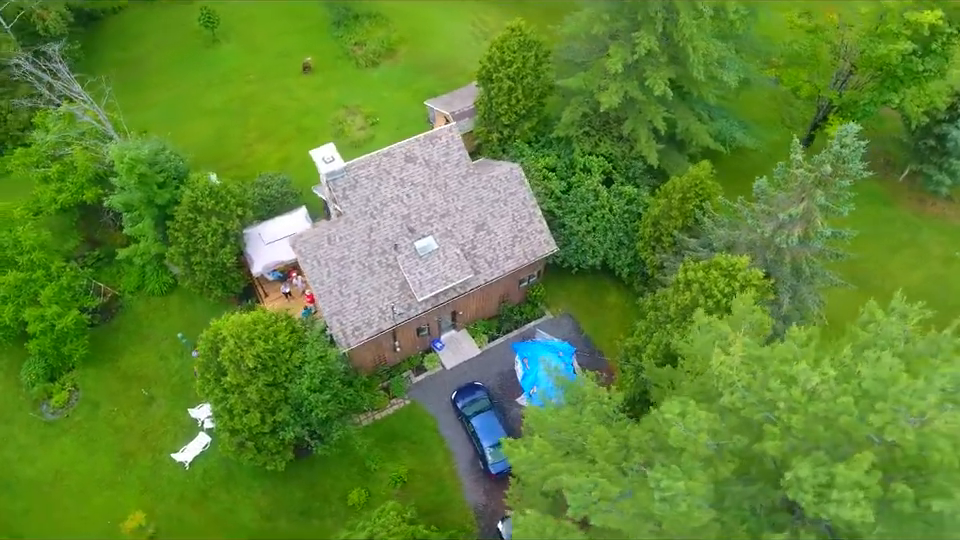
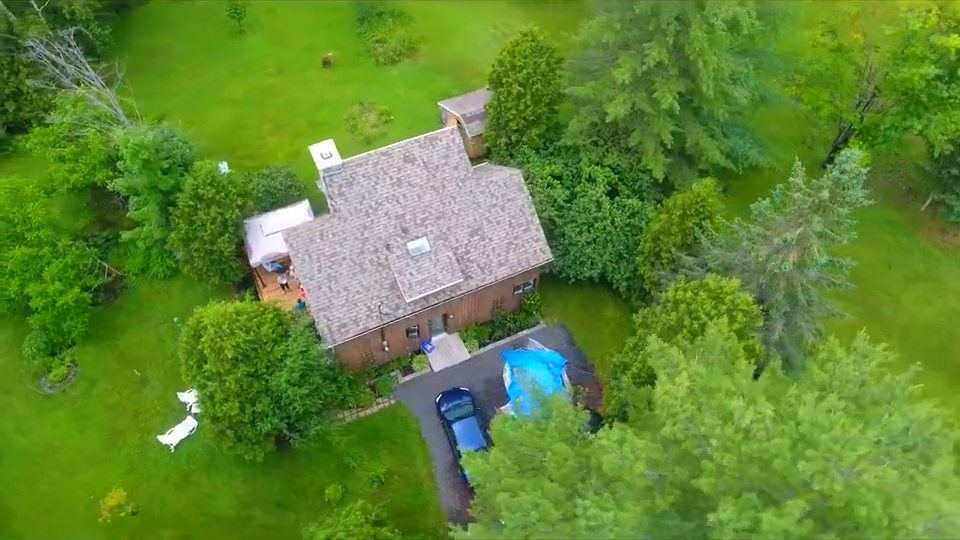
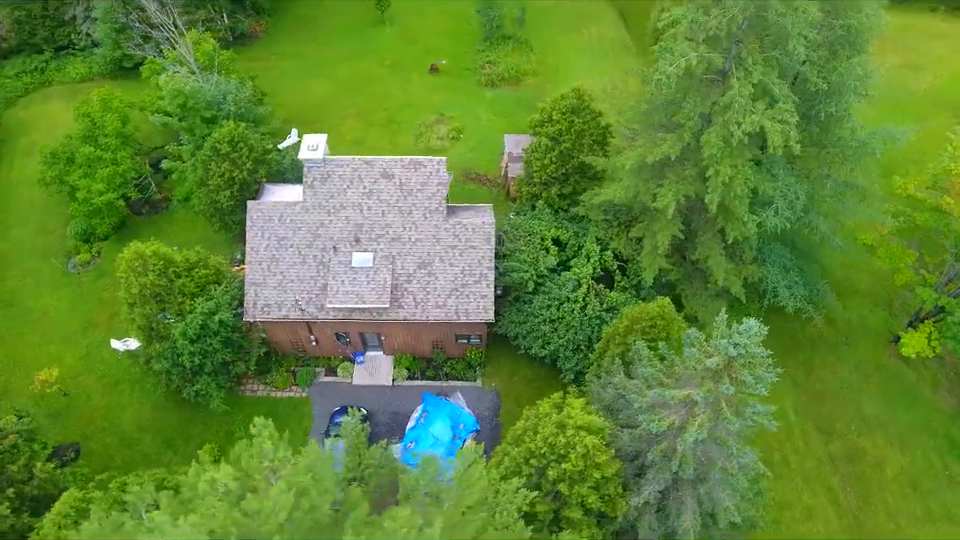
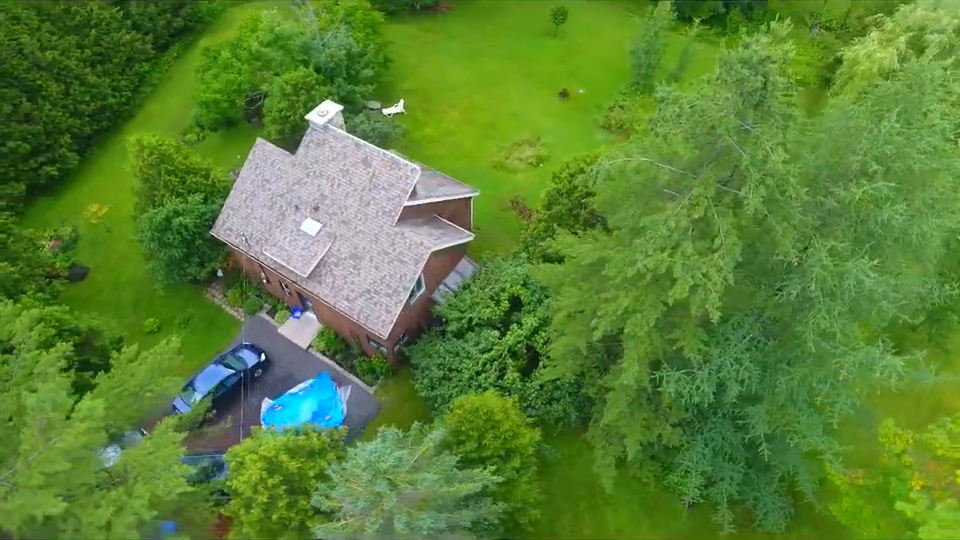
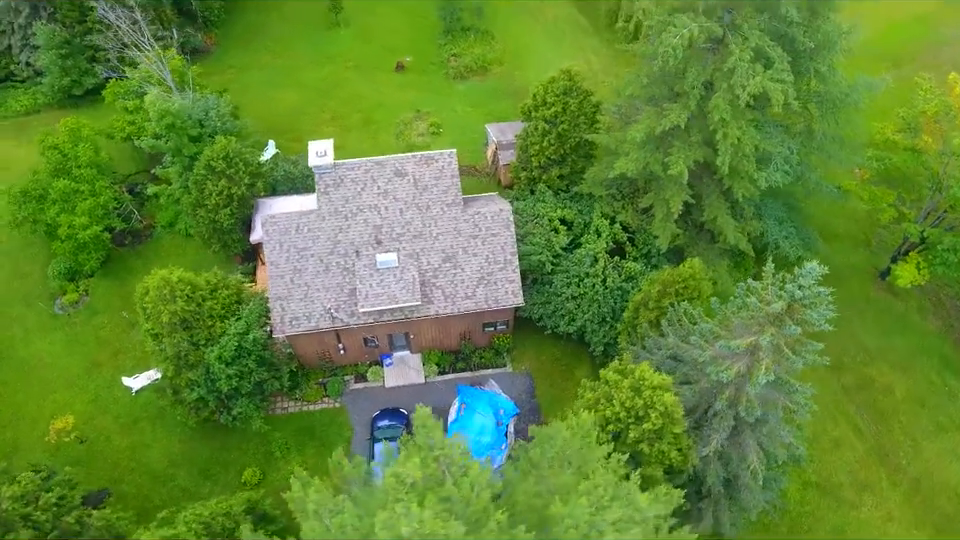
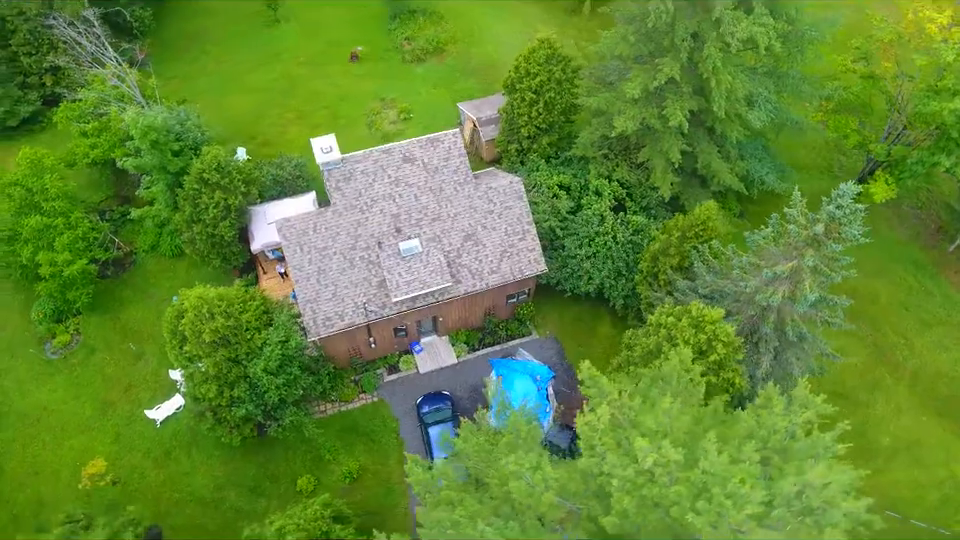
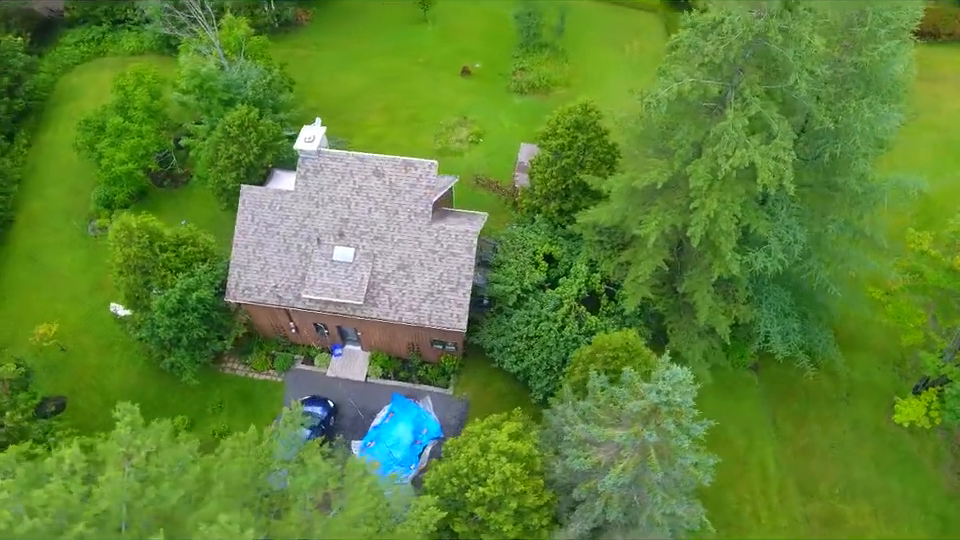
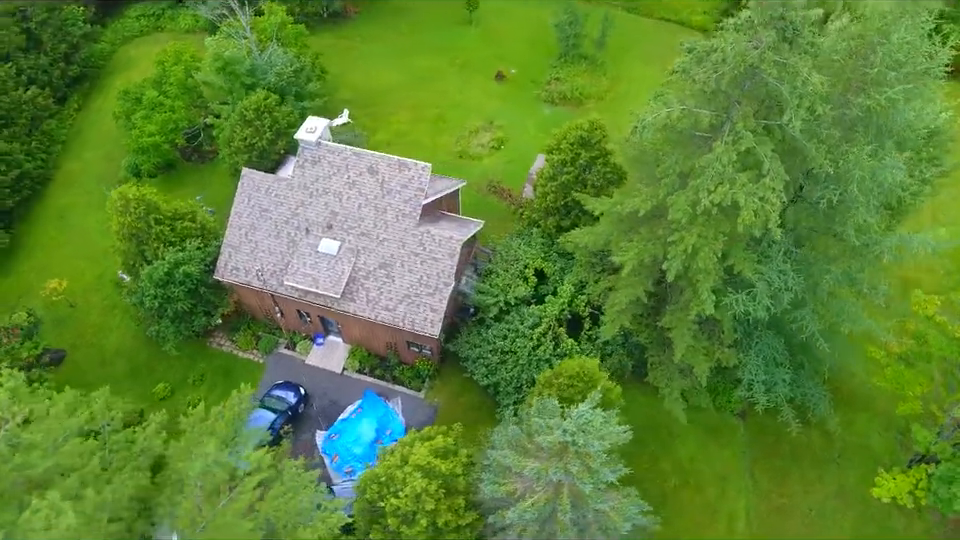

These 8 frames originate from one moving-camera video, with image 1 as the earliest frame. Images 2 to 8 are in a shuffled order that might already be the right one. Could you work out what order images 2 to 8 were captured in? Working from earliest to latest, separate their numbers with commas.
2, 6, 5, 3, 7, 8, 4
